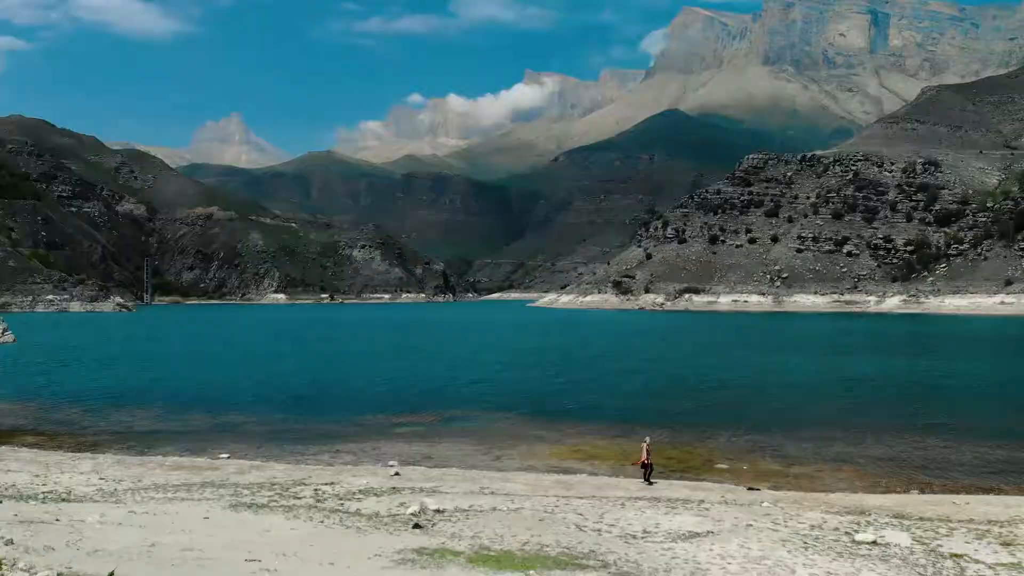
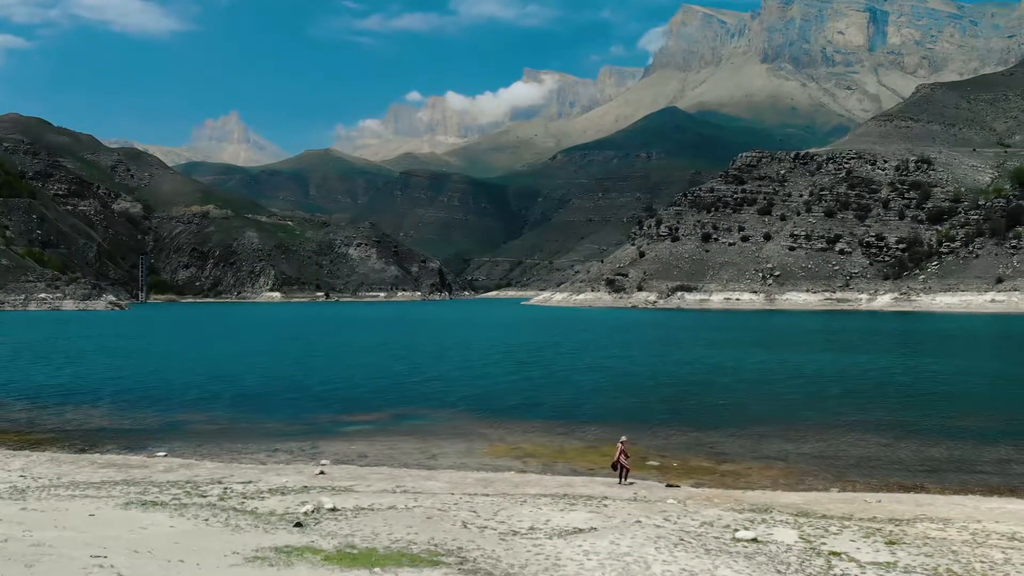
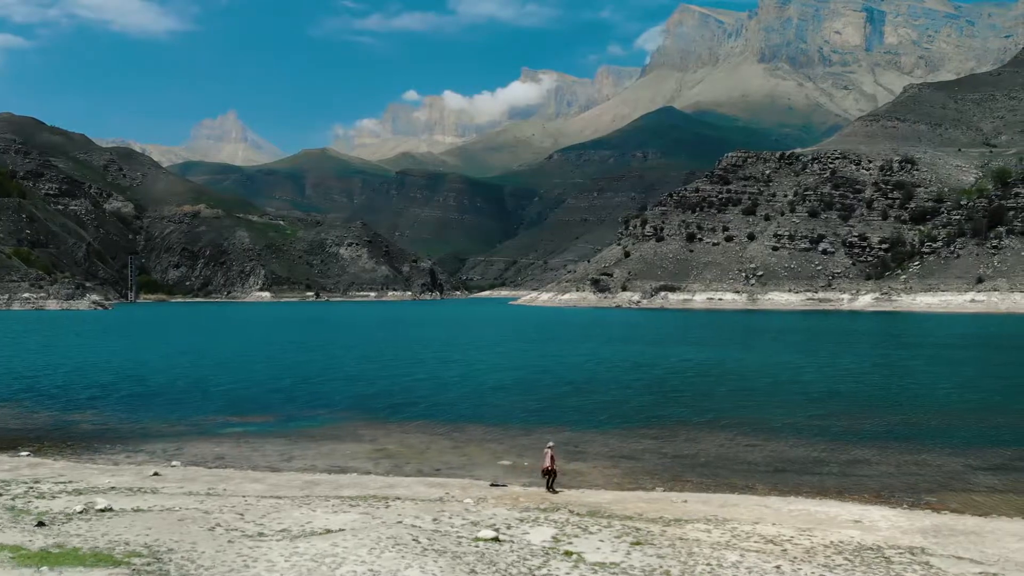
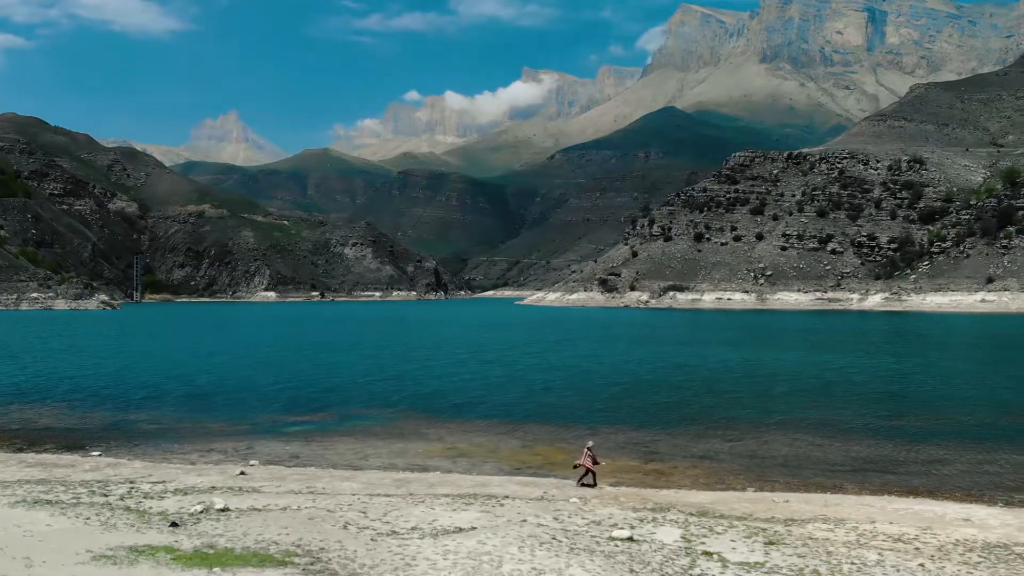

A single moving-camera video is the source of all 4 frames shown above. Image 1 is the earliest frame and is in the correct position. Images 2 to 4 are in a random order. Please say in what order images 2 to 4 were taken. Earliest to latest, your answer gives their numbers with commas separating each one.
2, 4, 3
